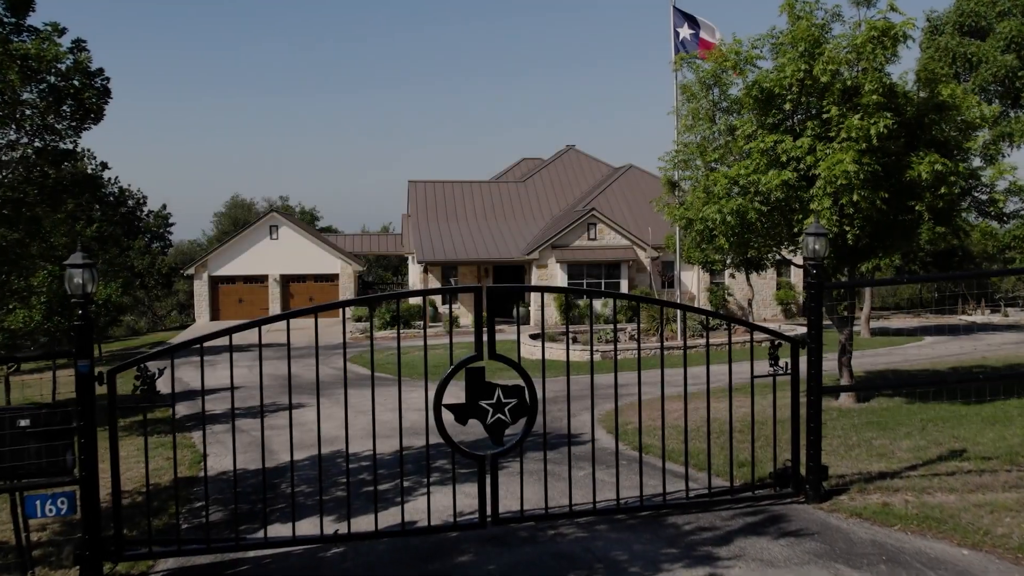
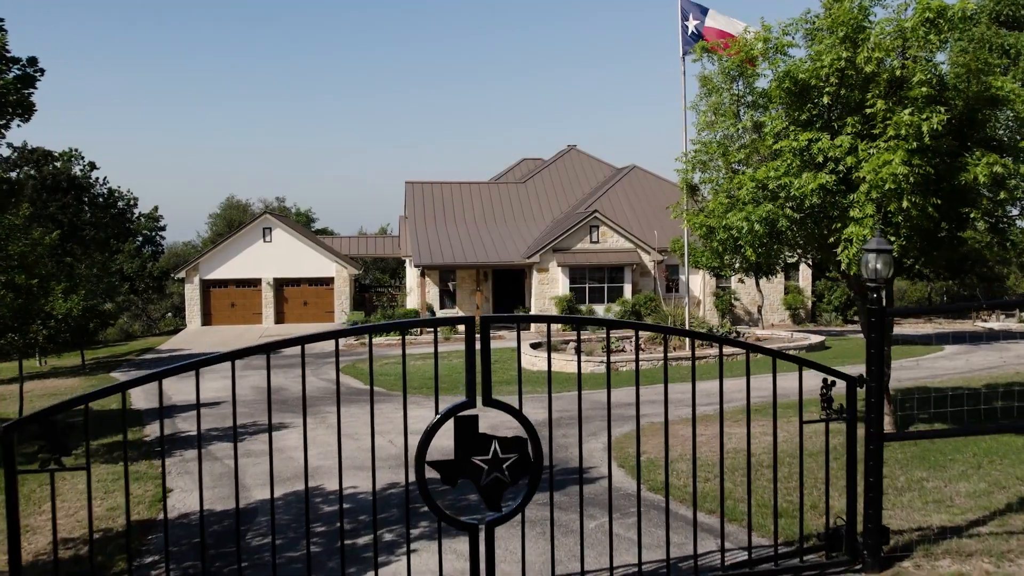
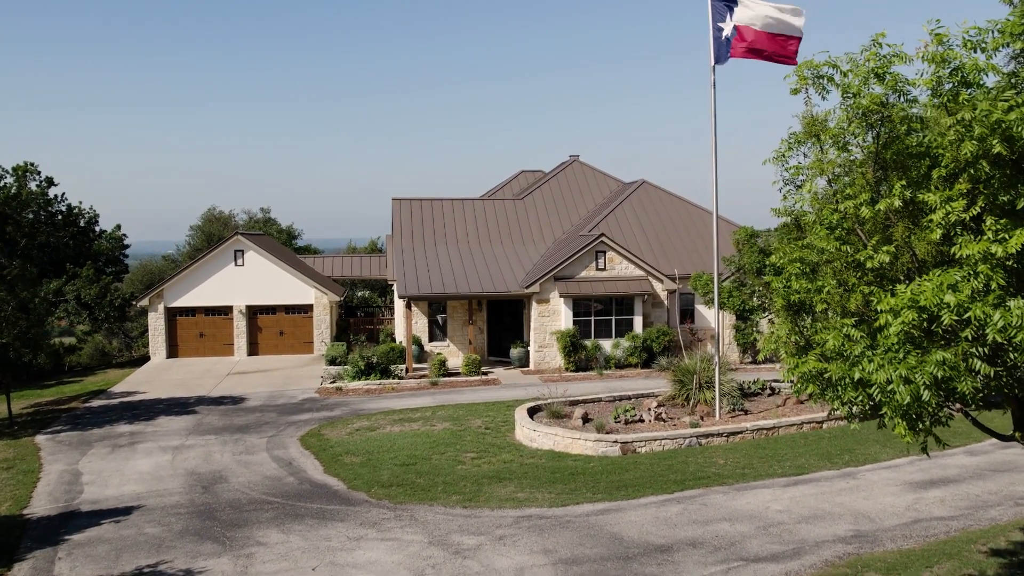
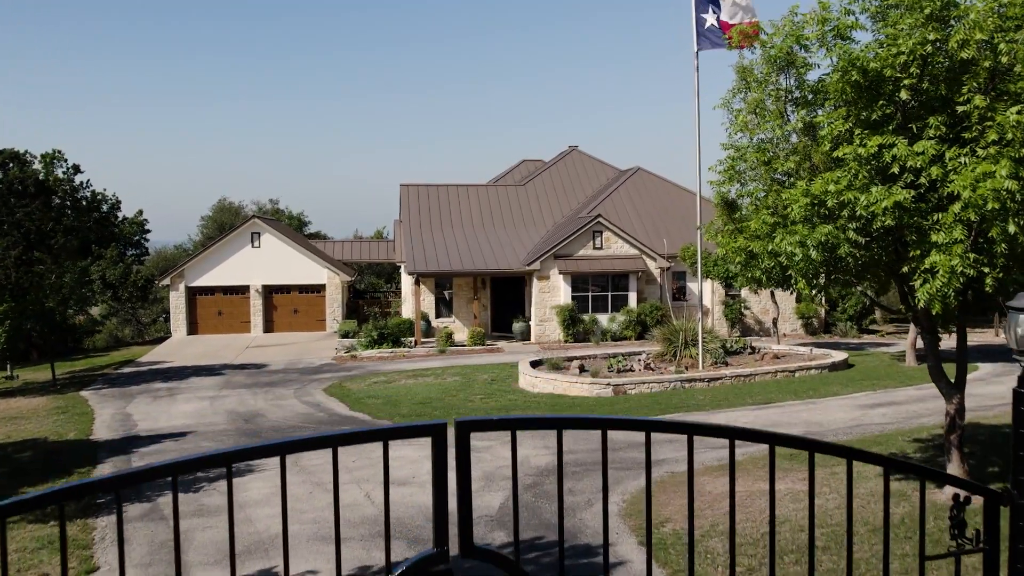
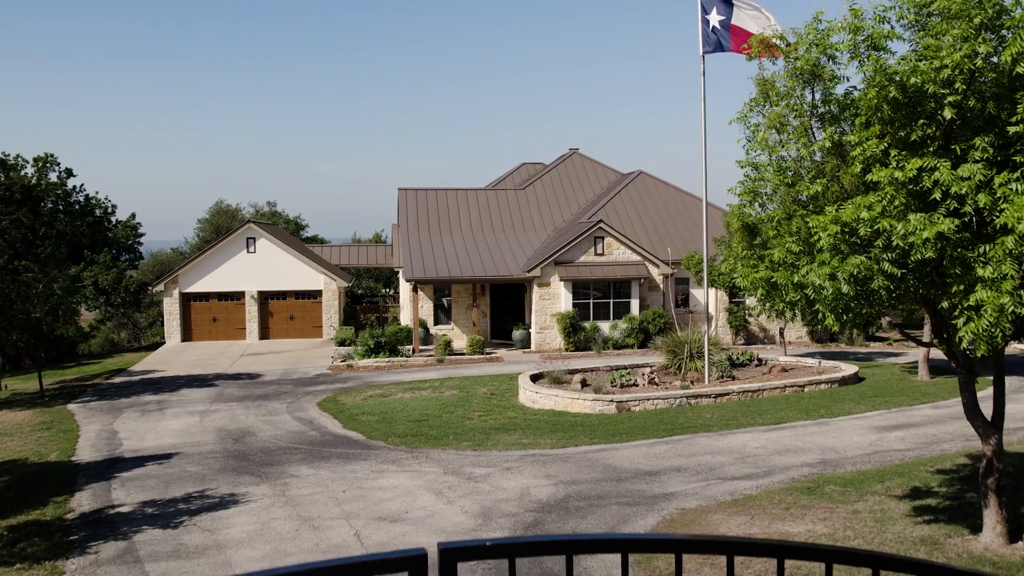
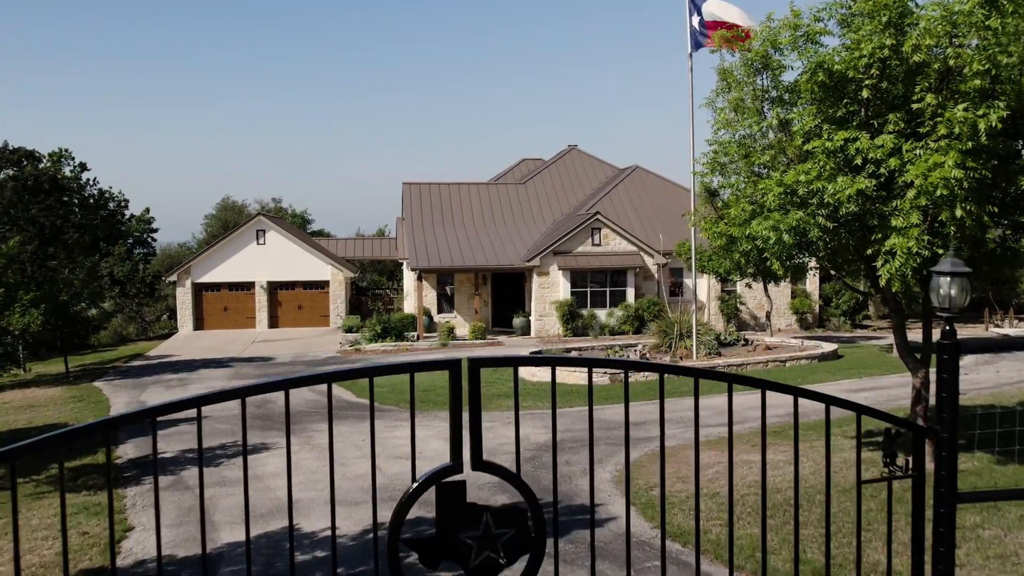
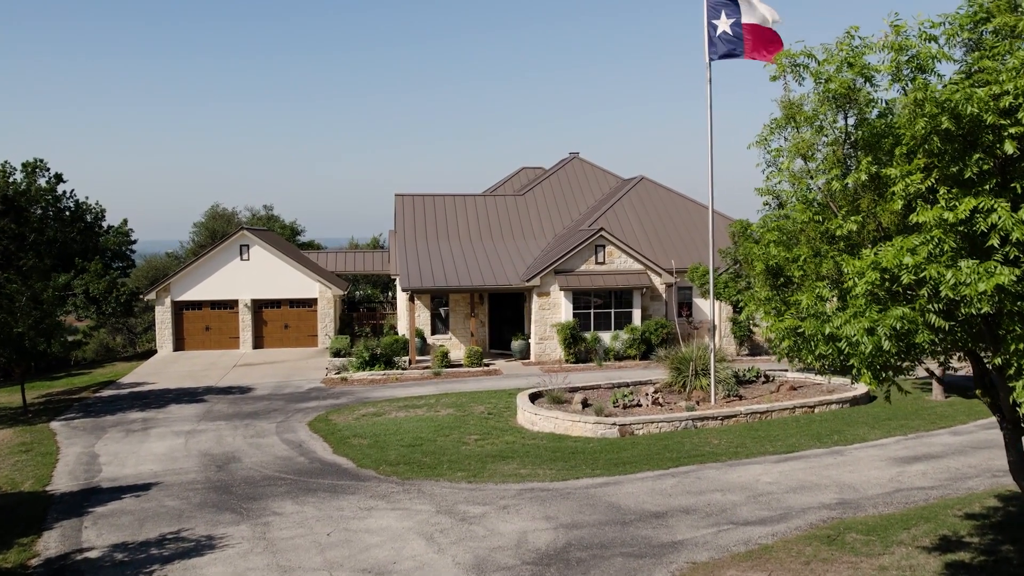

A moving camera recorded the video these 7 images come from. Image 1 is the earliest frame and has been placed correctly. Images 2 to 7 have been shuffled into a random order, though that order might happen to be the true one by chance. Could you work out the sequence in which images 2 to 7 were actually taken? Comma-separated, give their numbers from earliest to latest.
2, 6, 4, 5, 7, 3
